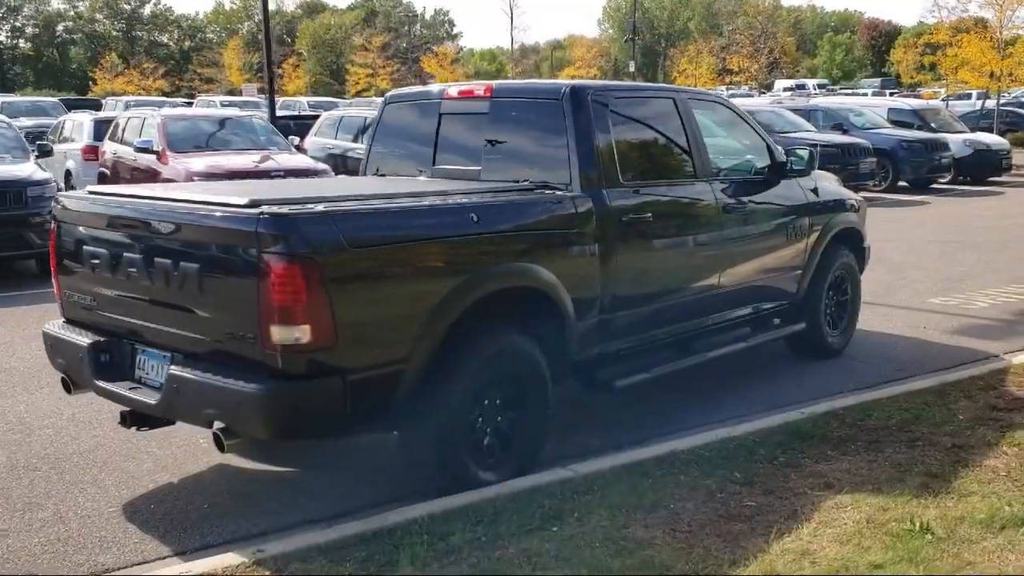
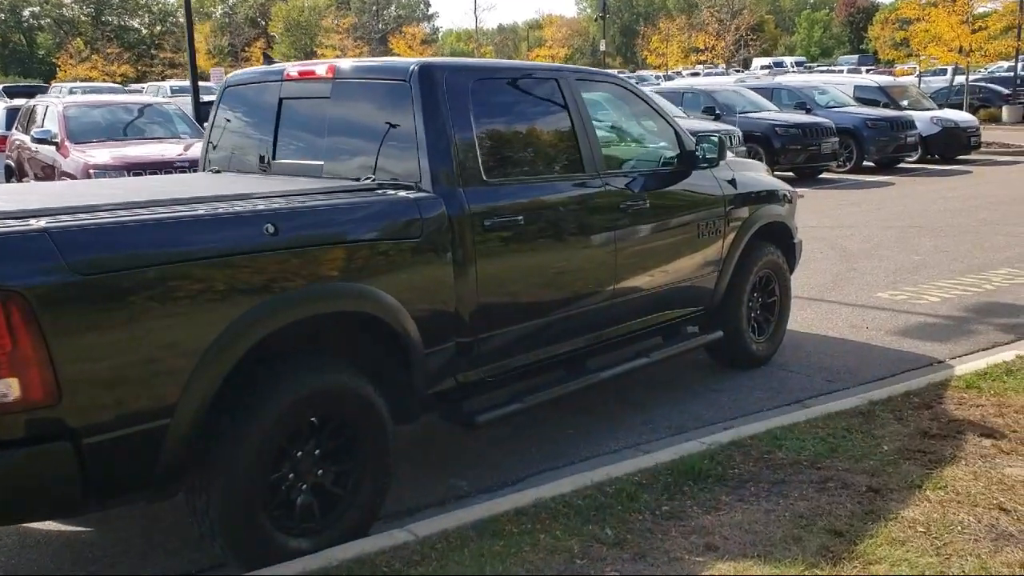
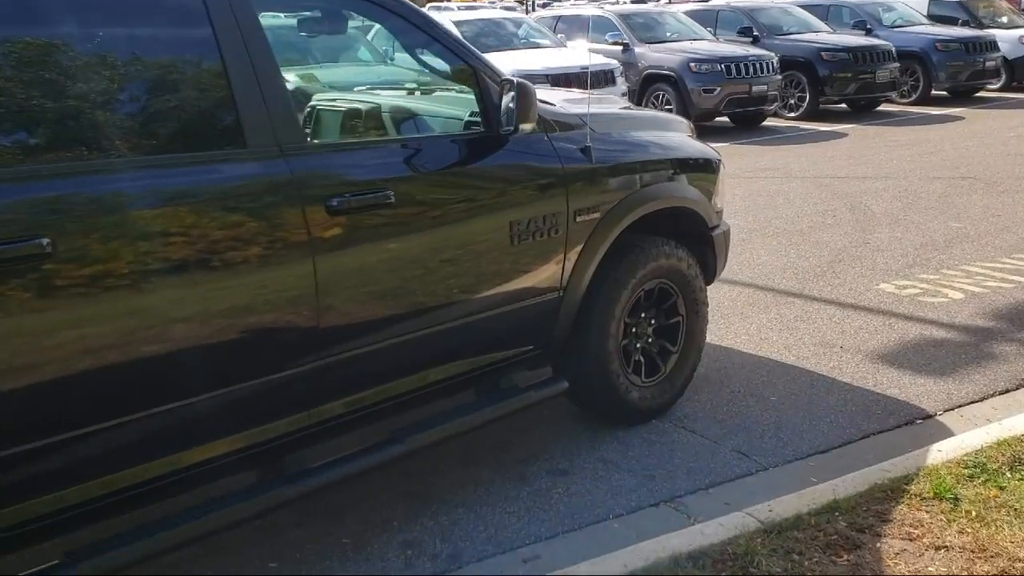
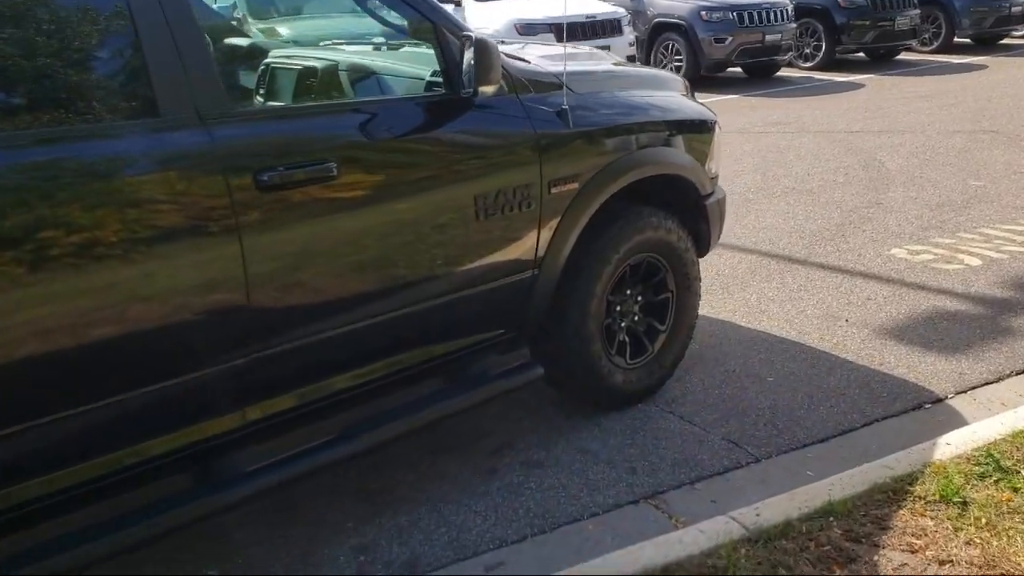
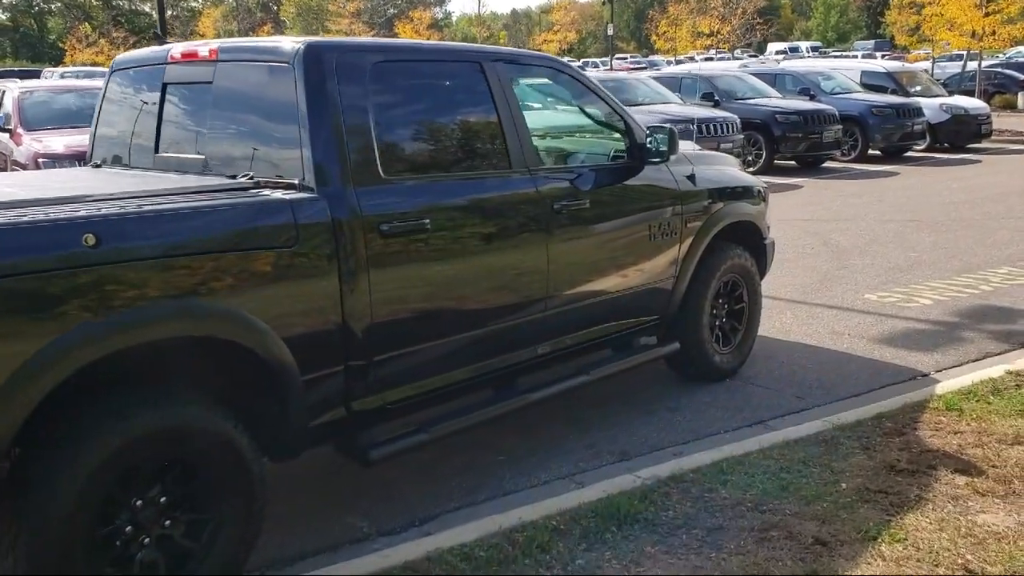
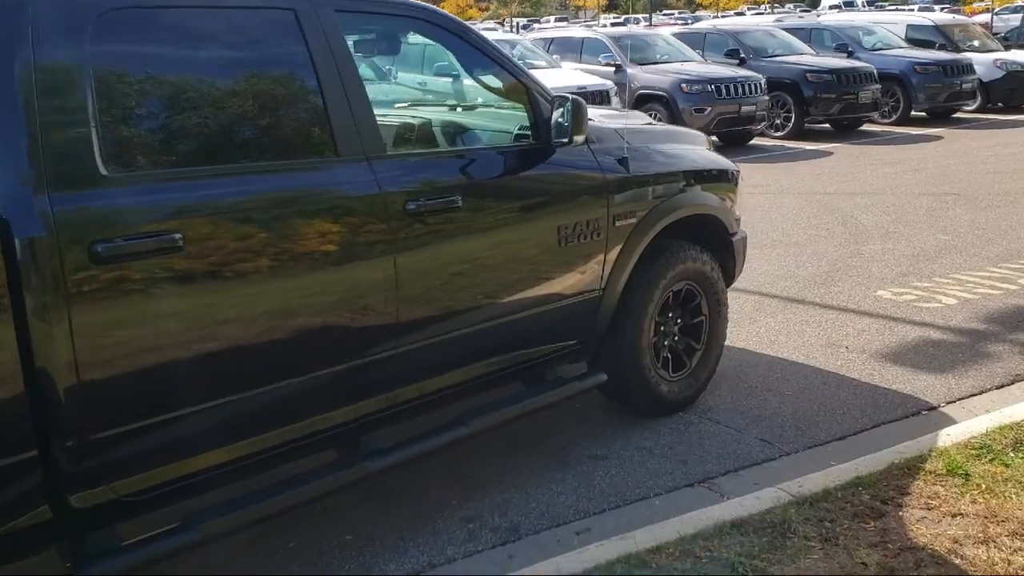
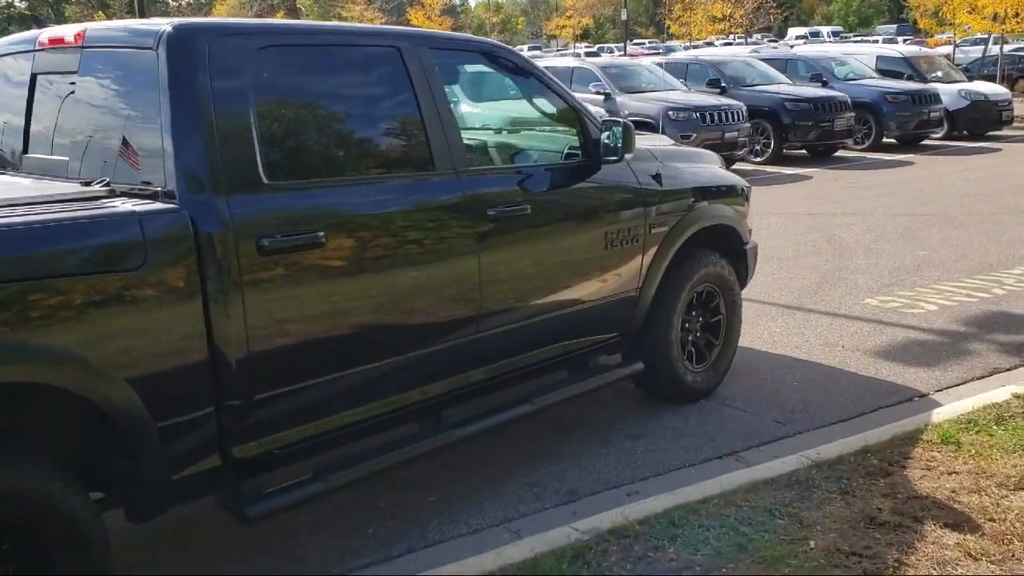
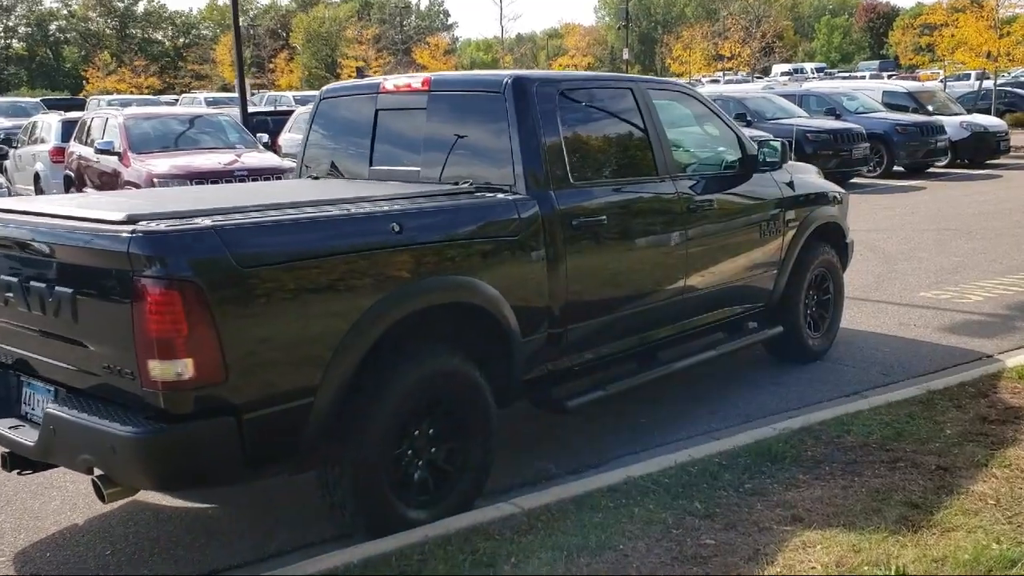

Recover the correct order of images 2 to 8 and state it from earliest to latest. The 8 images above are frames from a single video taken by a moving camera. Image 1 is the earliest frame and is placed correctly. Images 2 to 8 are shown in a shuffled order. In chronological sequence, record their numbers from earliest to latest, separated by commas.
8, 2, 5, 7, 6, 3, 4
